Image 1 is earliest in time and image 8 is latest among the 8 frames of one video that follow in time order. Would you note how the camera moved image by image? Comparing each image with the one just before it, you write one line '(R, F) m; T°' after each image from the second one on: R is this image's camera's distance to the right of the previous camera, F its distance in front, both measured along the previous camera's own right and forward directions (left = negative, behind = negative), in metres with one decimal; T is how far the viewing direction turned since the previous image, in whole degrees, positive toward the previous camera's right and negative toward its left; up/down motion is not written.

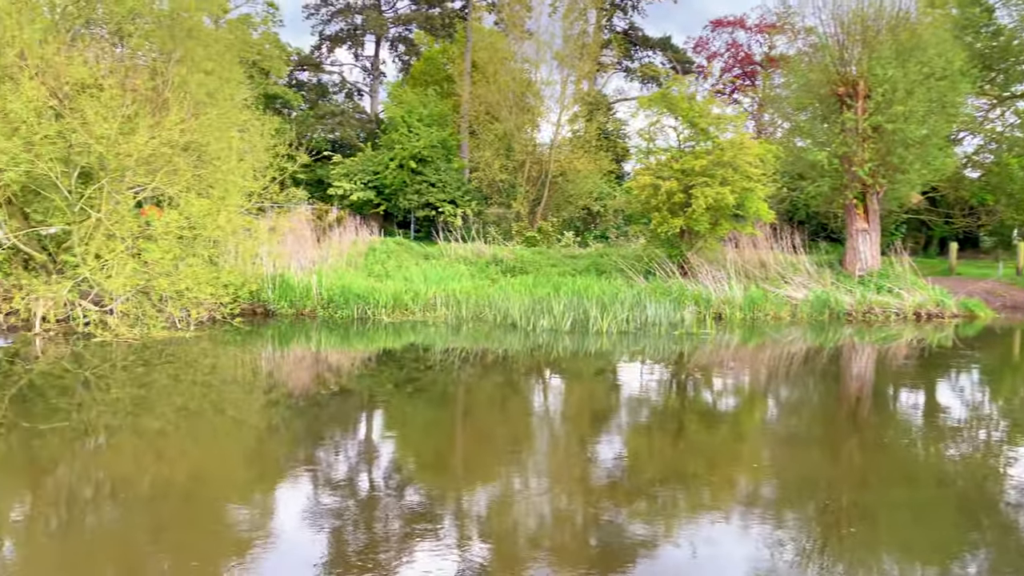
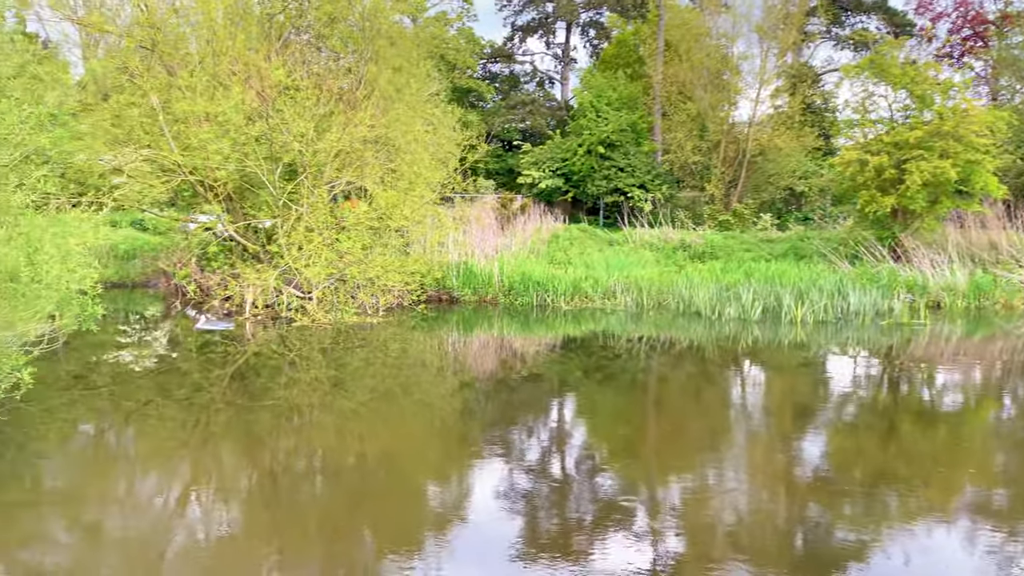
(-0.2, +0.1) m; -12°
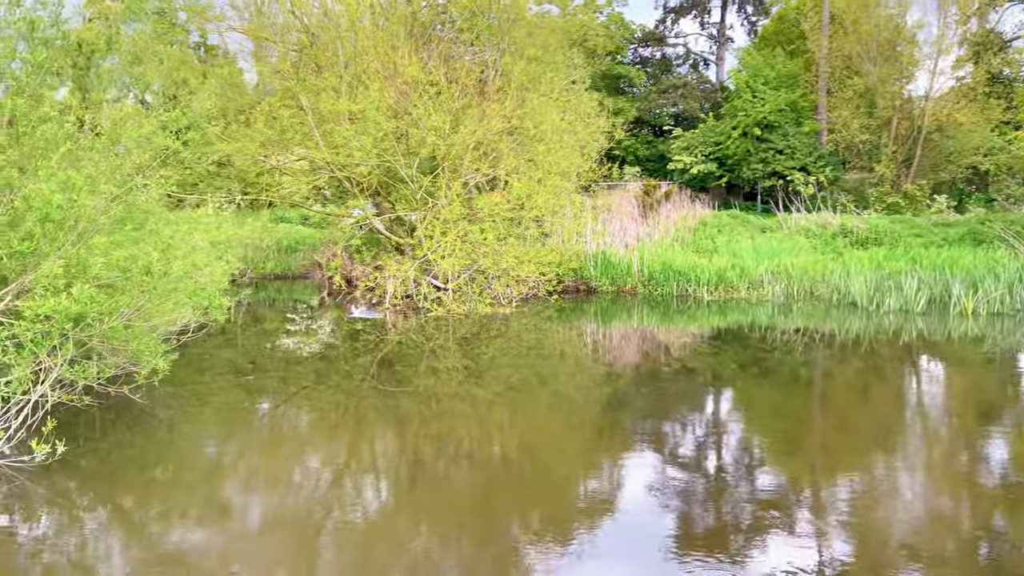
(-0.2, 0.0) m; -9°
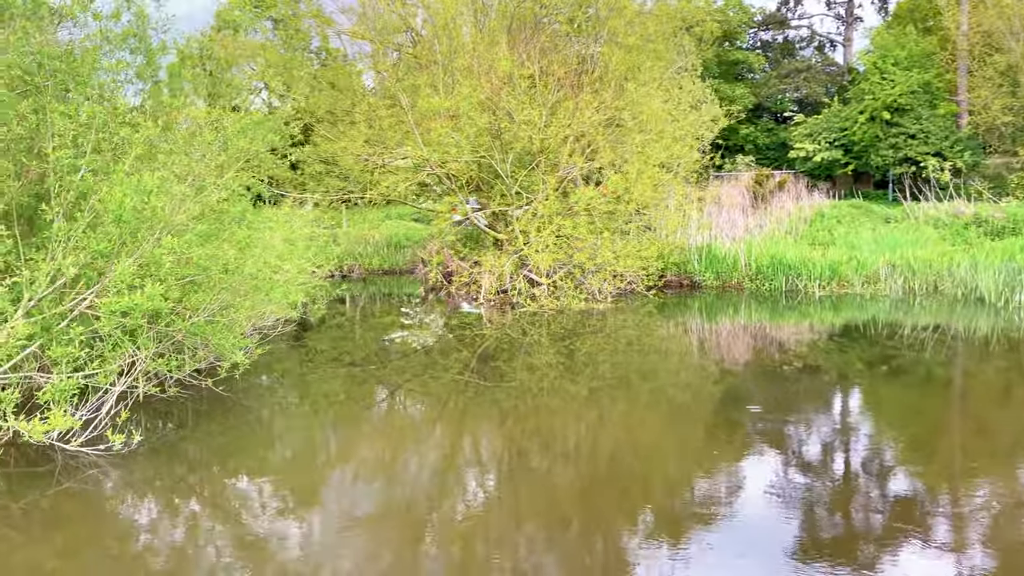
(-0.2, 0.0) m; -6°
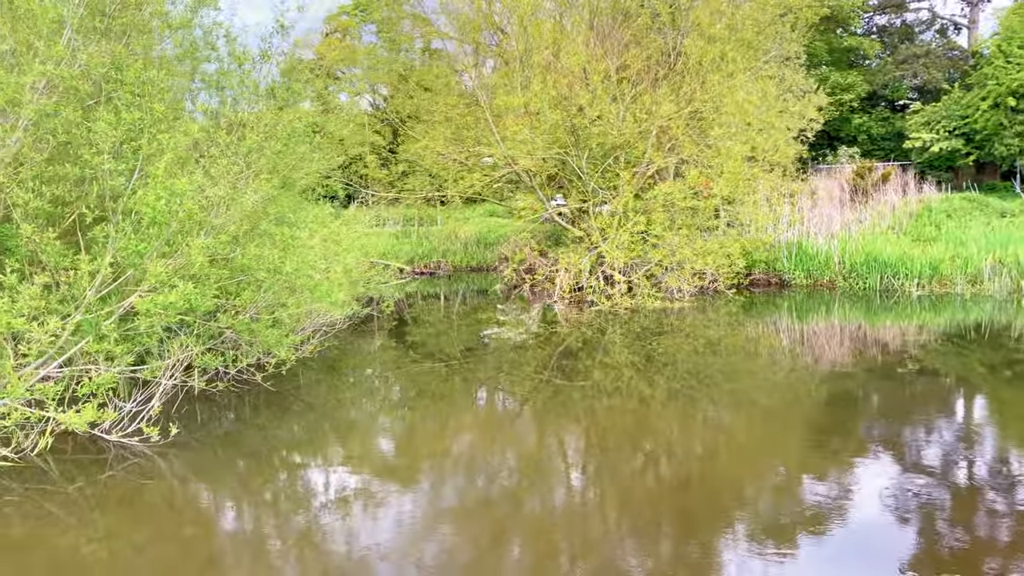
(+0.2, +0.1) m; -7°
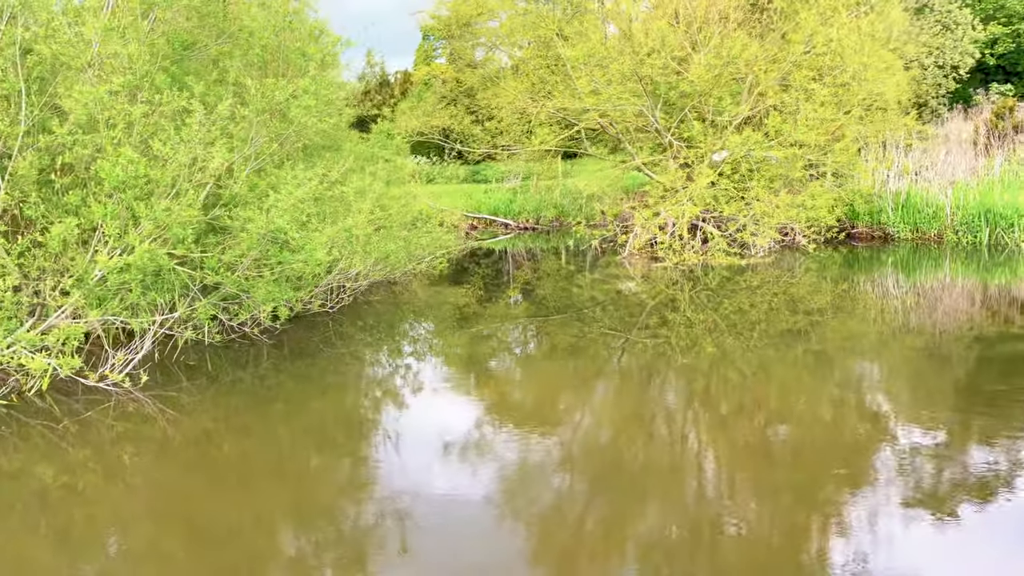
(+0.6, 0.0) m; -9°
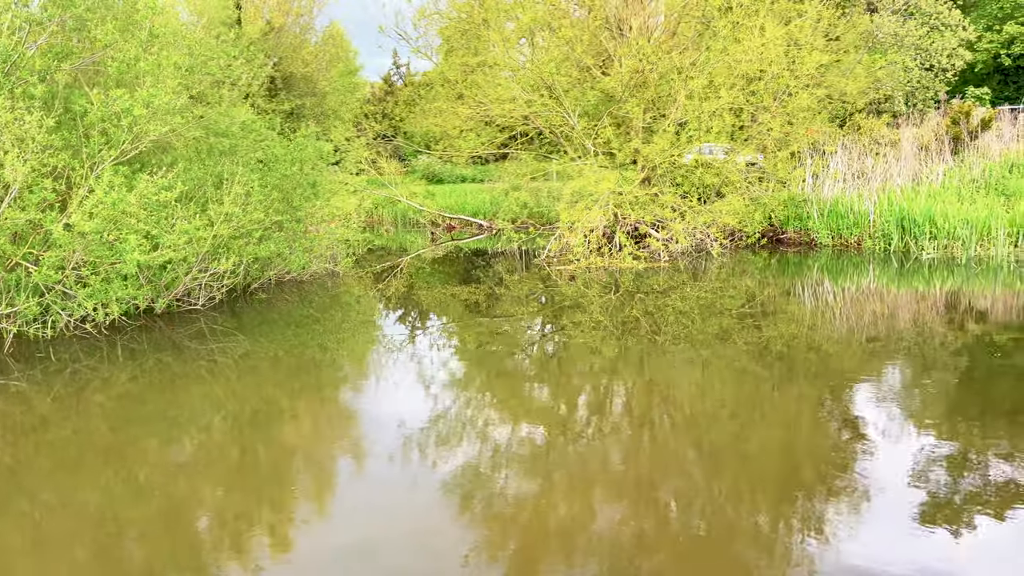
(-0.2, +0.2) m; +6°
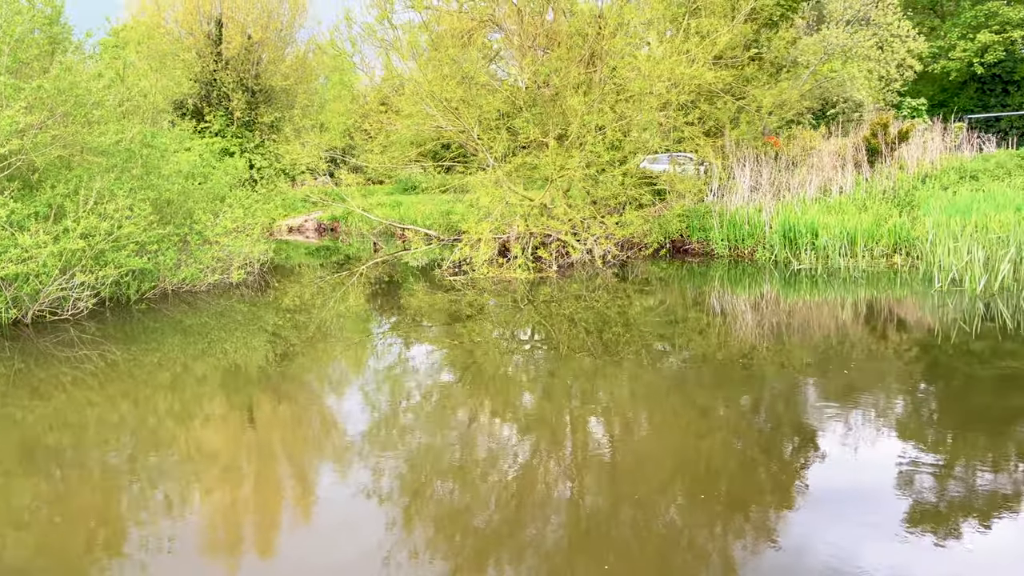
(-0.3, +0.2) m; +8°
